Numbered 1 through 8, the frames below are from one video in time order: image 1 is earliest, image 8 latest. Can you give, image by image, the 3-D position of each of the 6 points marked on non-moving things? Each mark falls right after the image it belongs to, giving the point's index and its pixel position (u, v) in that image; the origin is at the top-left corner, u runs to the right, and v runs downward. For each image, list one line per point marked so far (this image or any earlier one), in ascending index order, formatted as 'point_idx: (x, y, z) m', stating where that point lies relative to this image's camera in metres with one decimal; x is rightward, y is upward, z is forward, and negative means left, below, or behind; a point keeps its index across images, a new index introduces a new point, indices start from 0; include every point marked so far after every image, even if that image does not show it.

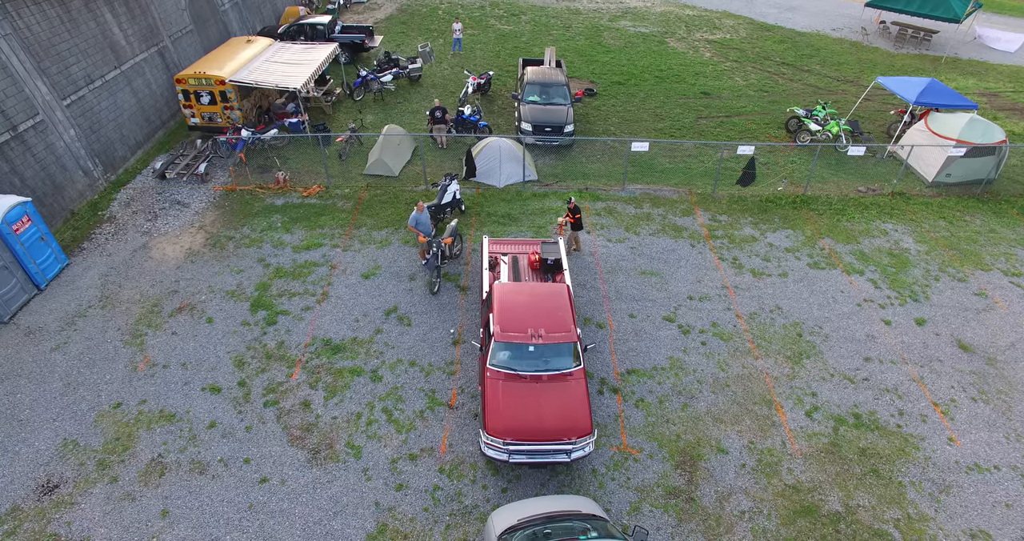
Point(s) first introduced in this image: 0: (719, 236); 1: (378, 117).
0: (+4.6, +0.8, +12.2) m
1: (-3.8, +4.4, +15.9) m
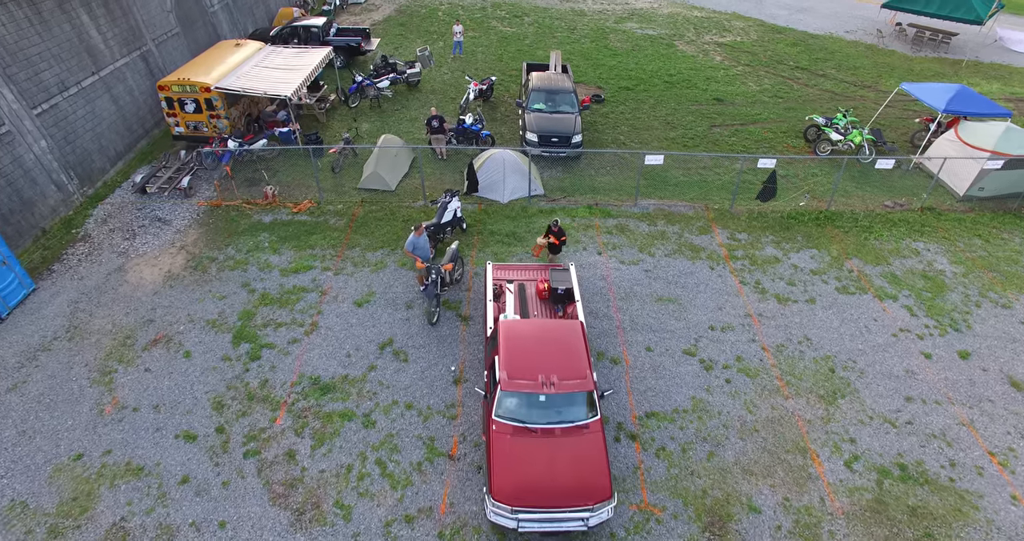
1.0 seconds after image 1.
0: (+4.7, +0.3, +11.4) m
1: (-3.7, +3.9, +15.0) m
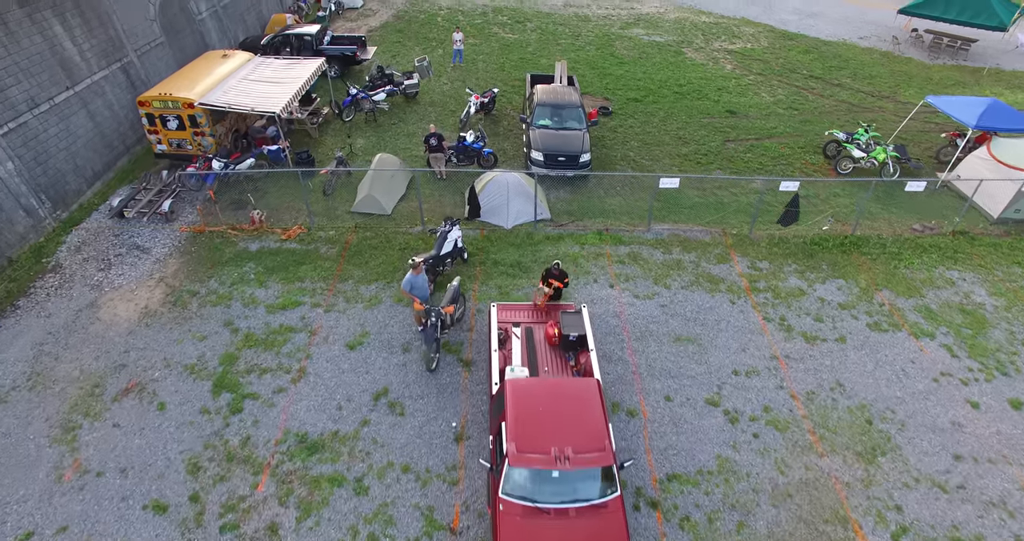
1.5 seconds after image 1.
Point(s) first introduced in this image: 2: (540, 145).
0: (+4.7, -0.4, +10.6) m
1: (-3.6, +3.3, +14.2) m
2: (+0.6, +2.8, +12.6) m
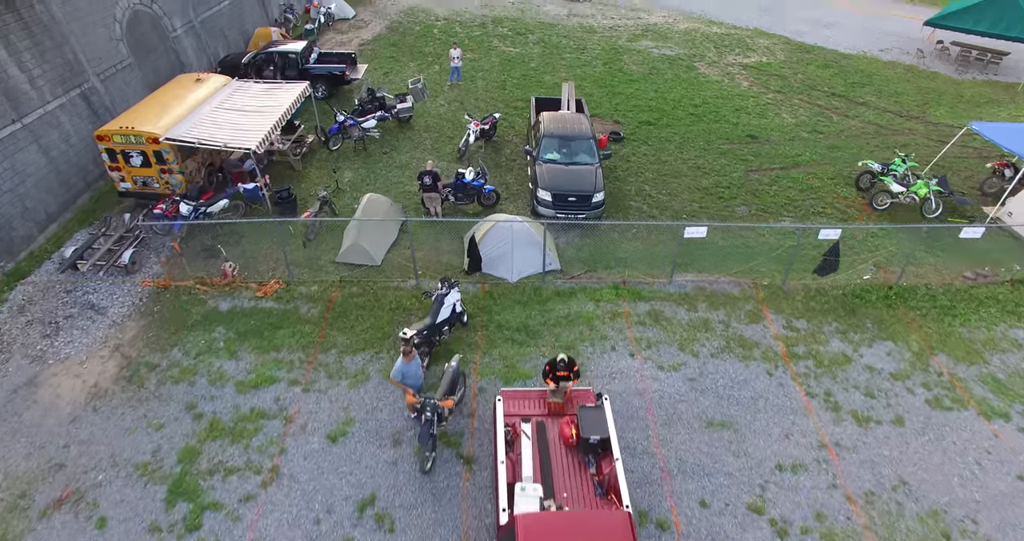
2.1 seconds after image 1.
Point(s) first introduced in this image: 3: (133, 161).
0: (+4.9, -1.4, +9.3) m
1: (-3.5, +2.2, +12.9) m
2: (+0.7, +1.8, +11.3) m
3: (-7.6, +2.2, +11.2) m
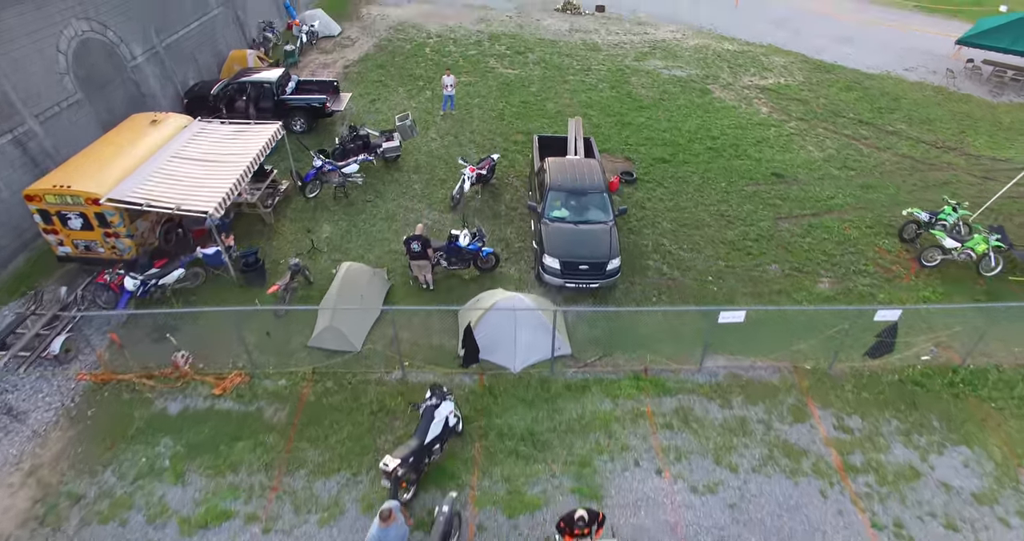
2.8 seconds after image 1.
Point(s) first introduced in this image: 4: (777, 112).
0: (+4.9, -2.8, +7.9) m
1: (-3.5, +0.8, +11.3) m
2: (+0.8, +0.4, +9.8) m
3: (-7.6, +0.8, +9.6) m
4: (+8.1, +4.8, +16.9) m
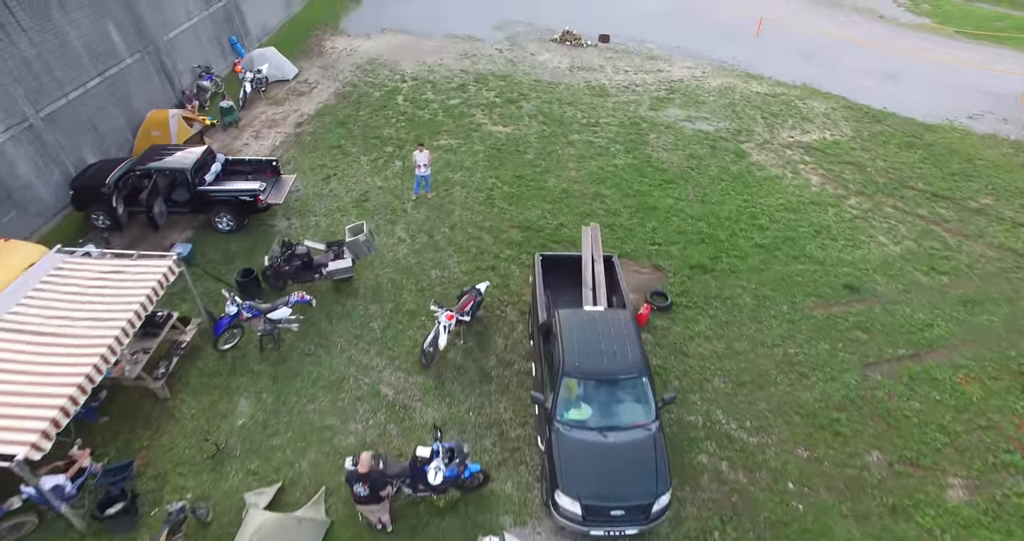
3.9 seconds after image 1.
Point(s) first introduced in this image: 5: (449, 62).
0: (+4.9, -5.5, +4.6) m
1: (-3.6, -2.0, +8.0) m
2: (+0.7, -2.4, +6.5) m
3: (-7.7, -2.1, +6.2) m
4: (+7.9, +2.2, +13.7) m
5: (-2.1, +7.0, +18.6) m
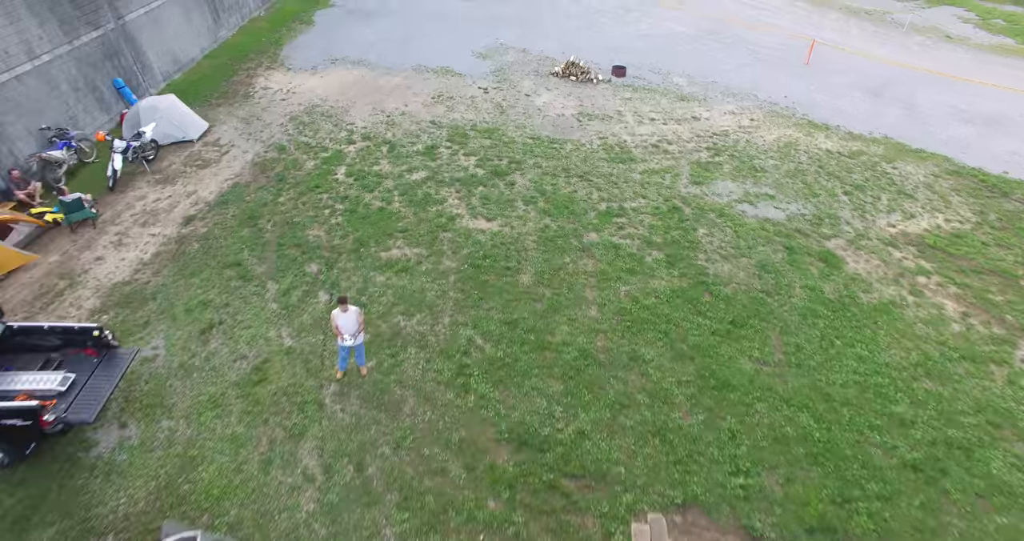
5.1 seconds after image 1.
0: (+4.9, -8.5, +0.2) m
1: (-3.7, -5.0, +3.4) m
2: (+0.6, -5.4, +1.9) m
3: (-7.7, -5.2, +1.5) m
4: (+7.7, -0.7, +9.2) m
5: (-2.4, +4.1, +13.9) m
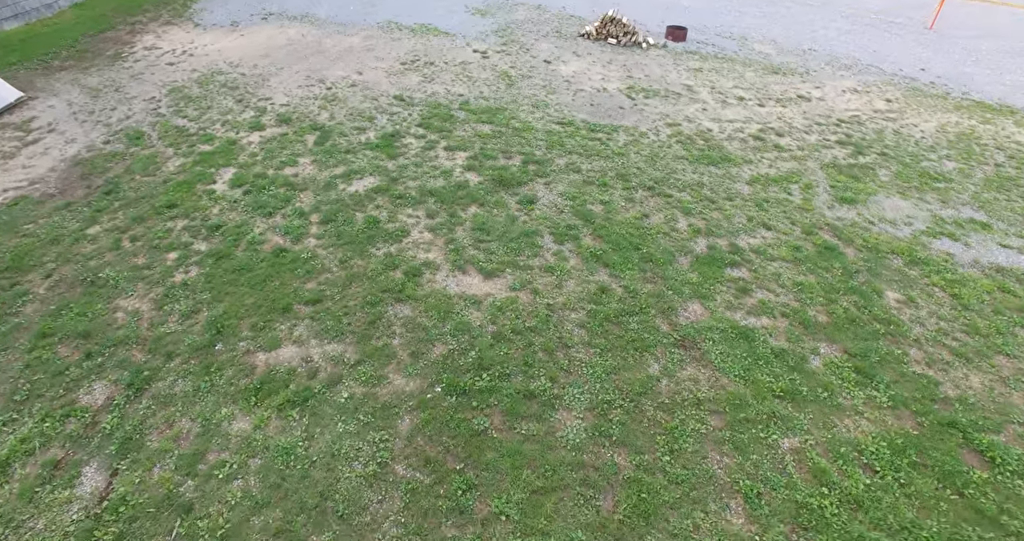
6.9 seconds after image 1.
0: (+5.1, -9.5, -4.9) m
1: (-3.5, -5.9, -1.7) m
2: (+0.8, -6.3, -3.1) m
3: (-7.5, -6.0, -3.5) m
4: (+7.9, -1.7, +4.2) m
5: (-2.2, +3.1, +8.9) m
